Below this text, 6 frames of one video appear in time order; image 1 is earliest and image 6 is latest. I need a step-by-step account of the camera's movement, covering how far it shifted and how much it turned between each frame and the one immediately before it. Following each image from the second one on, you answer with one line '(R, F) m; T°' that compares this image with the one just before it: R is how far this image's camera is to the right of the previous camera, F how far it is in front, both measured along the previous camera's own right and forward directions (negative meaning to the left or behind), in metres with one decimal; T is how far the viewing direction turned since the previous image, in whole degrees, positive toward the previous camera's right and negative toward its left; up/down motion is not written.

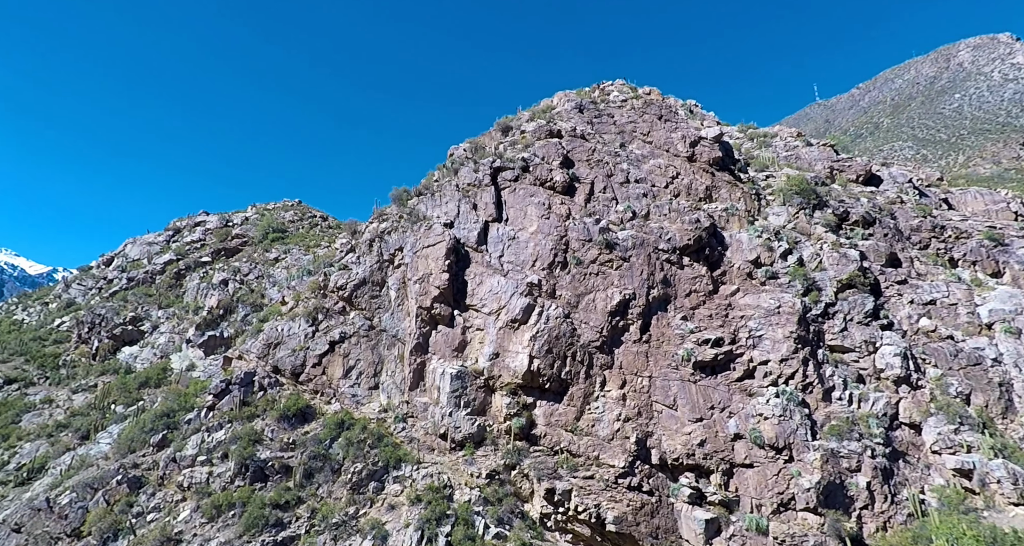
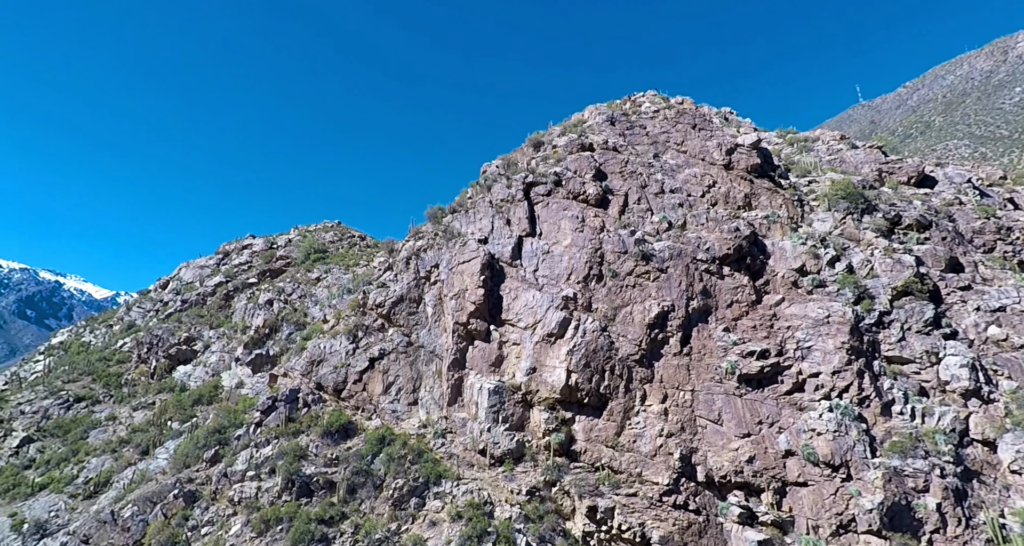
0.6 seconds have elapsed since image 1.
(0.0, +0.2) m; -3°
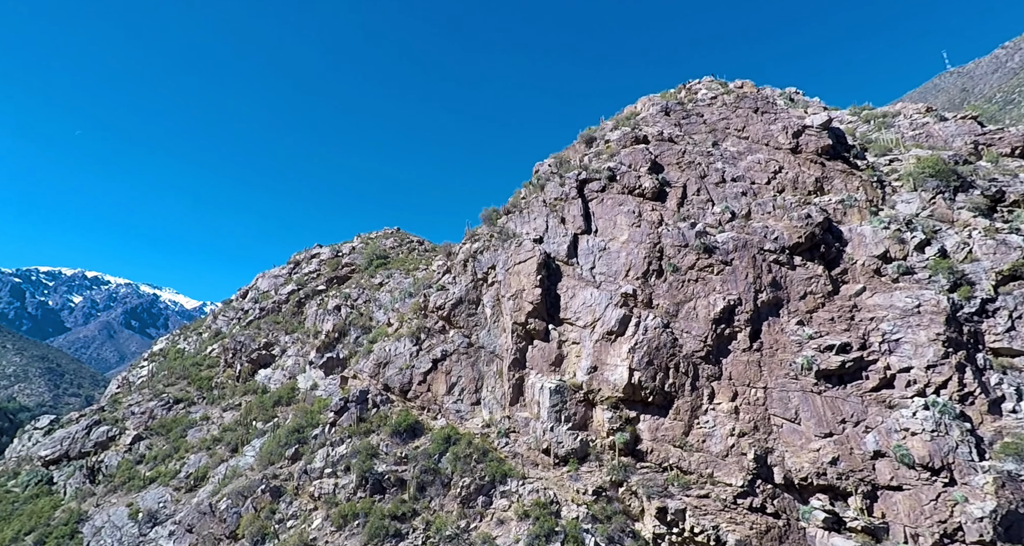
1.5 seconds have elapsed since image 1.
(-0.1, +0.4) m; -5°
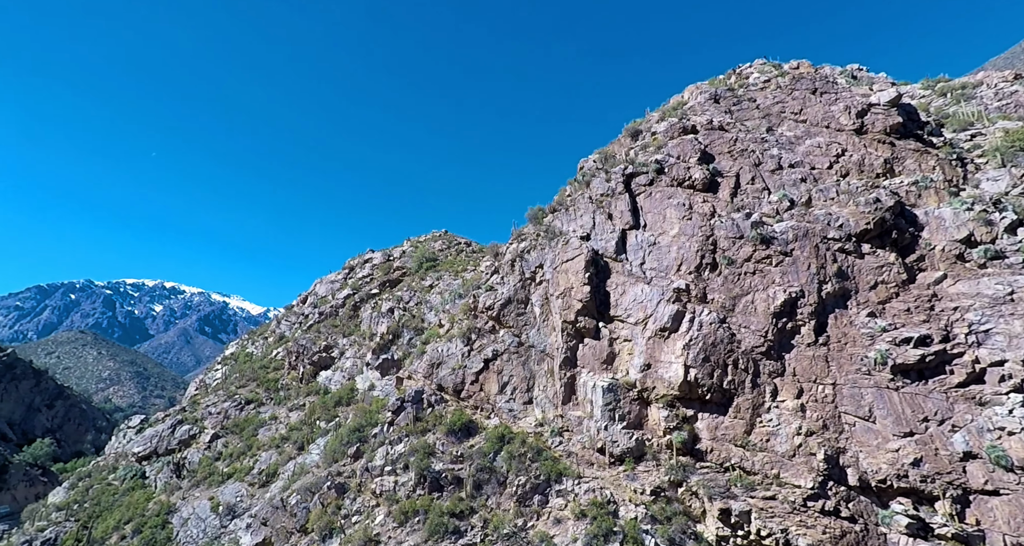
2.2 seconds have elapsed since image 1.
(-0.1, +0.4) m; -4°
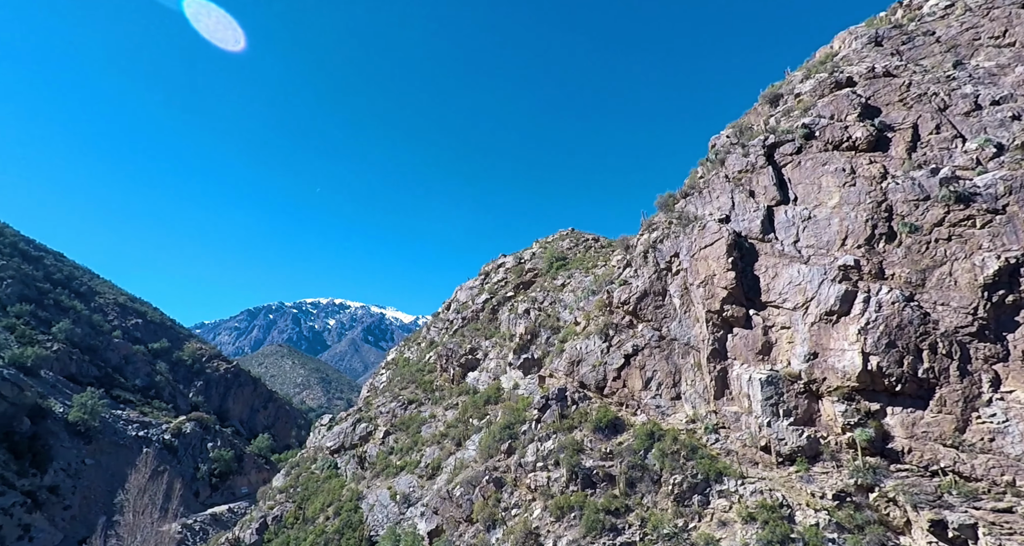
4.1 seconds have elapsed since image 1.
(-0.4, +1.6) m; -12°
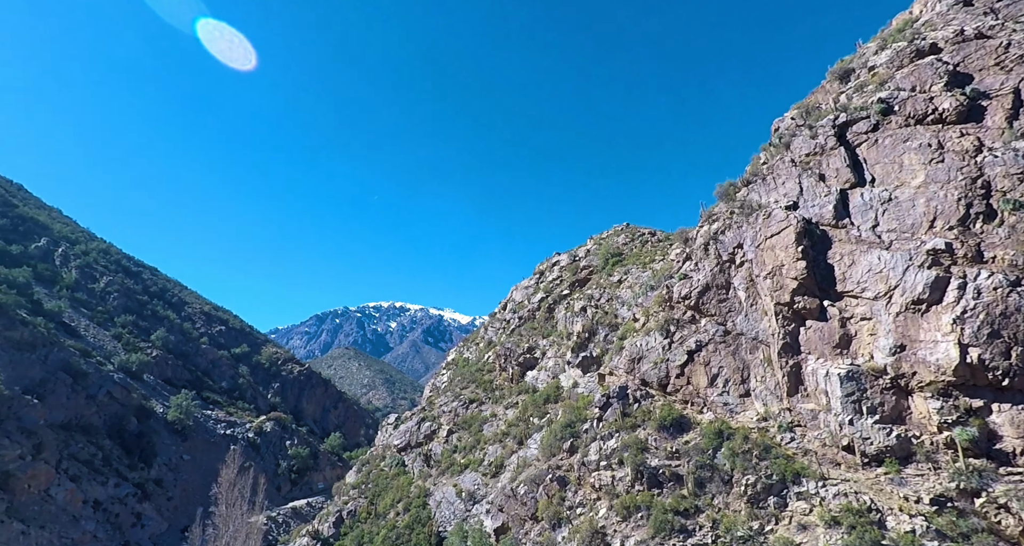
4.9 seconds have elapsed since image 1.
(-0.2, +1.0) m; -5°
